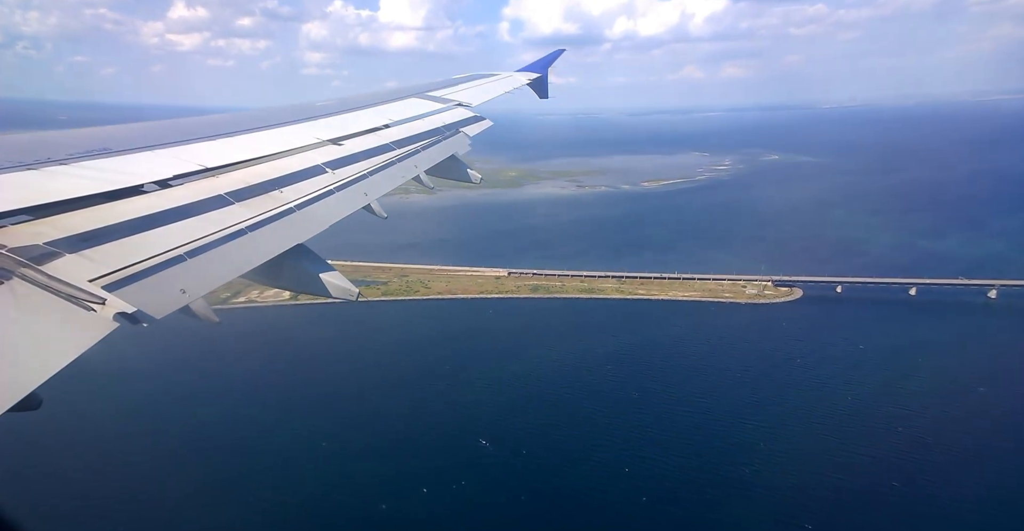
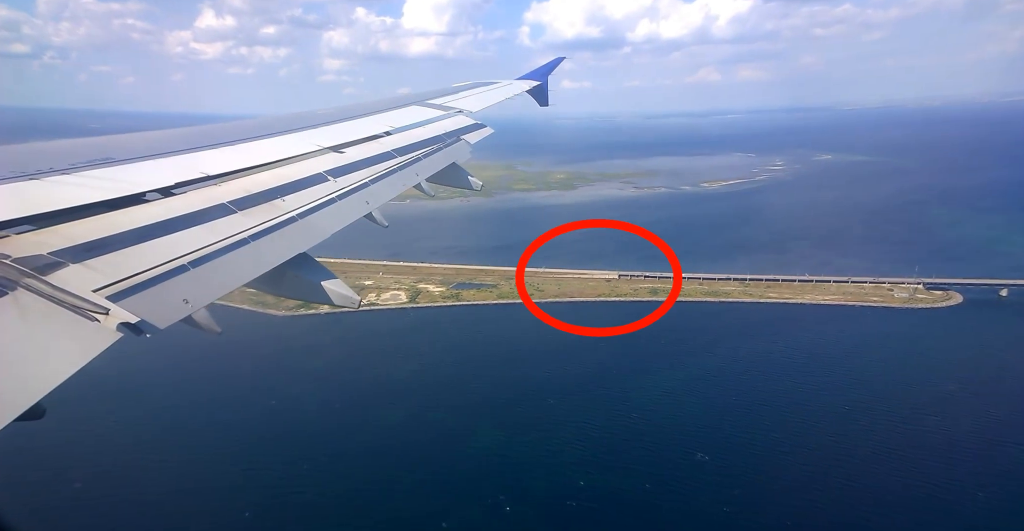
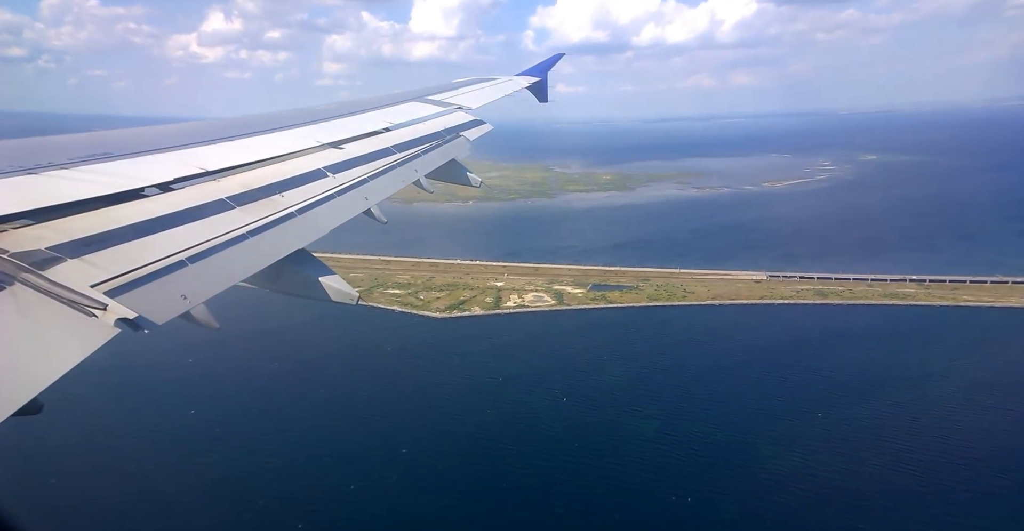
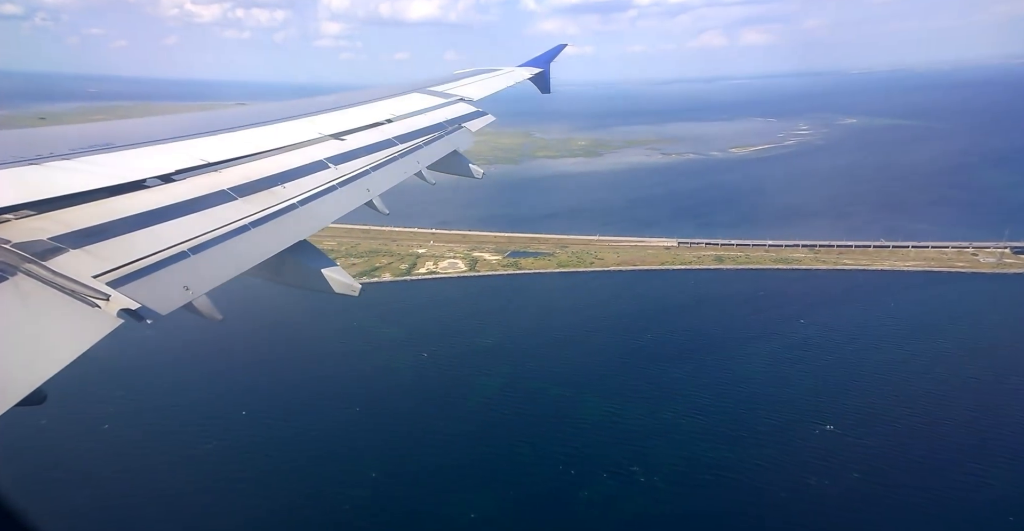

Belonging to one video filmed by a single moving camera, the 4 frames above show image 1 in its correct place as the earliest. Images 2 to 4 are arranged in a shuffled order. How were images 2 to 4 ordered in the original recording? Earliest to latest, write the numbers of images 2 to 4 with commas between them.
2, 4, 3
